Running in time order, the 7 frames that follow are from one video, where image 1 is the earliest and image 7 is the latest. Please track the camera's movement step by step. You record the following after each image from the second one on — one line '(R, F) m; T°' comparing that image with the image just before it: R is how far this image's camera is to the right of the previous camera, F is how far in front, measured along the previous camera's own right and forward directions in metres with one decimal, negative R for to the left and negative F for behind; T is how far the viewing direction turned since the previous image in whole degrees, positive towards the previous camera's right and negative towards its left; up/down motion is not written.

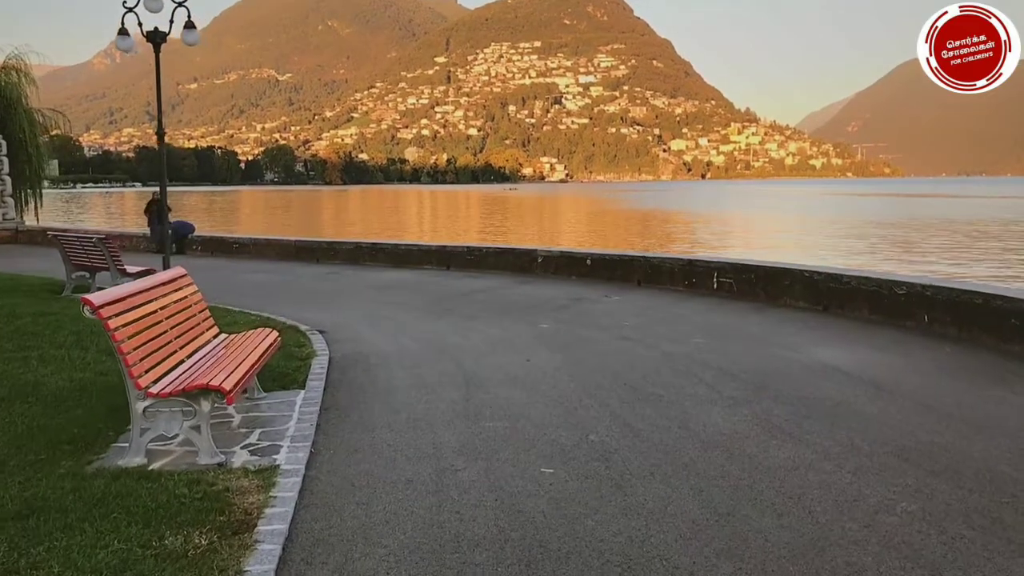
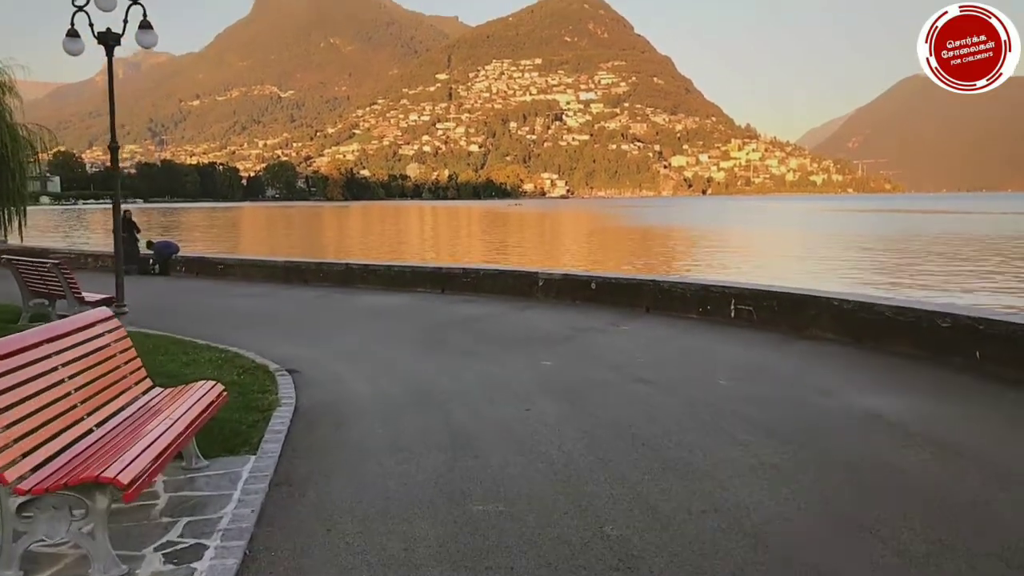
(0.0, +1.0) m; 0°
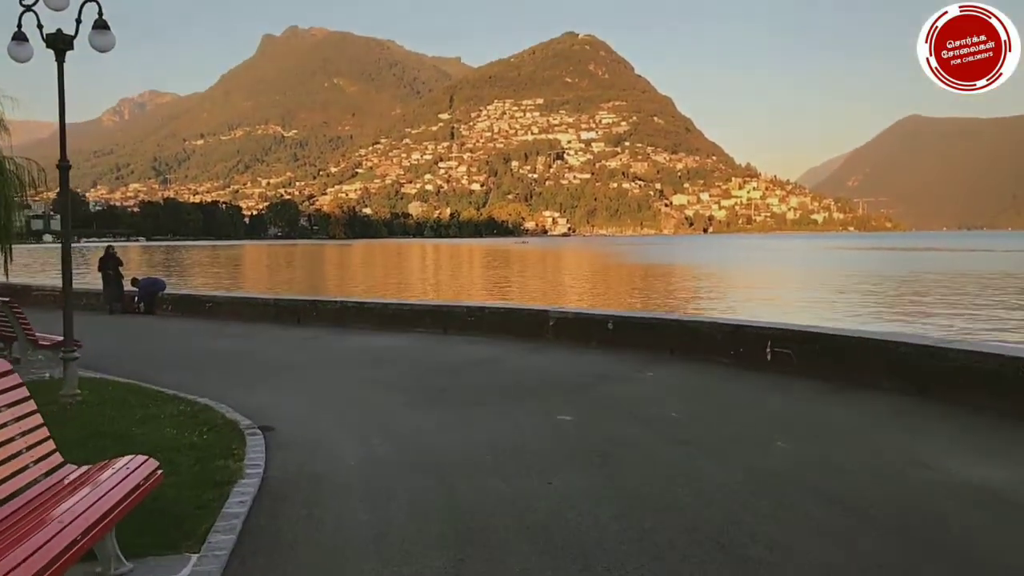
(-0.1, +1.1) m; 0°
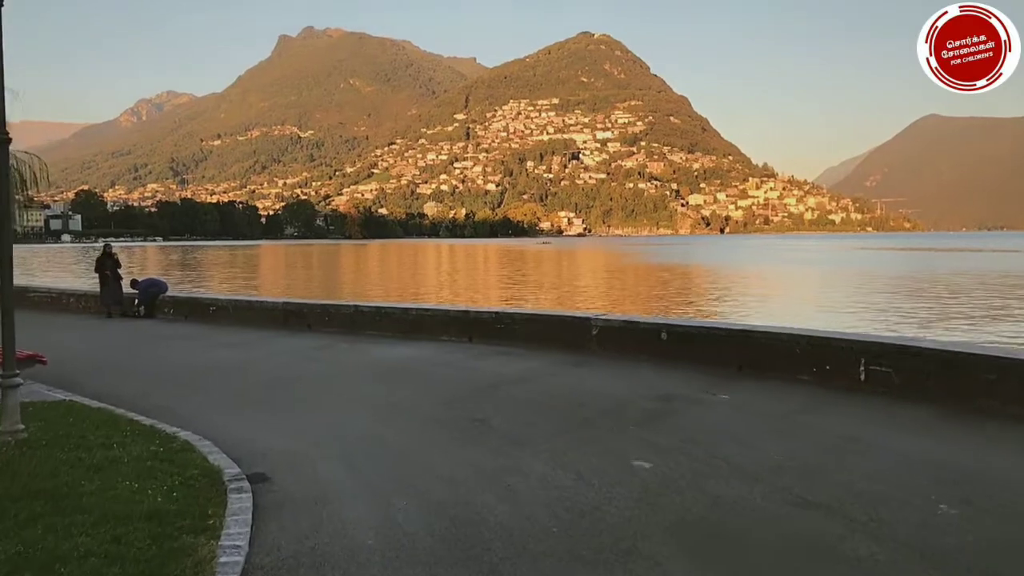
(-0.3, +1.5) m; -1°
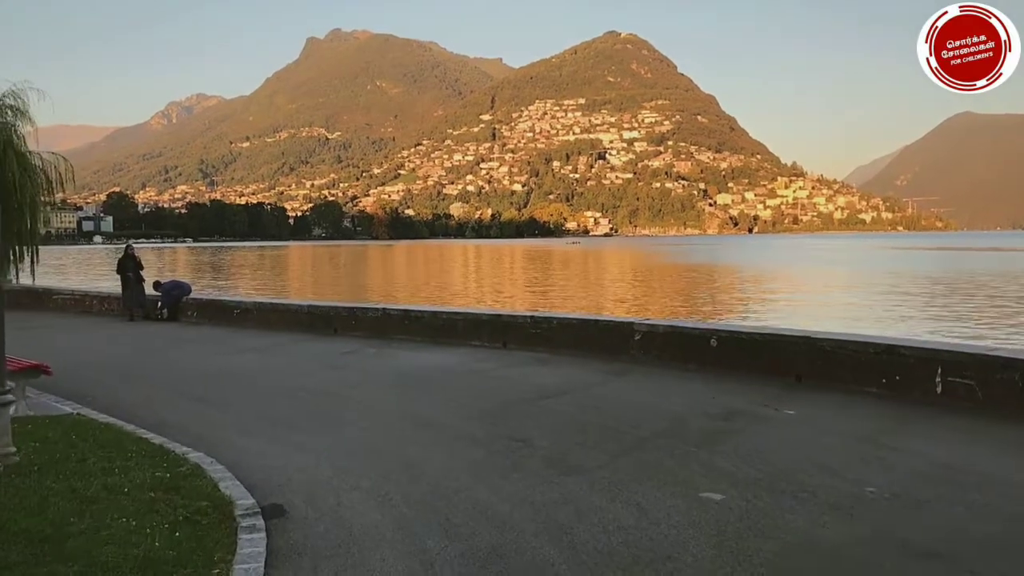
(-0.1, +0.7) m; -2°
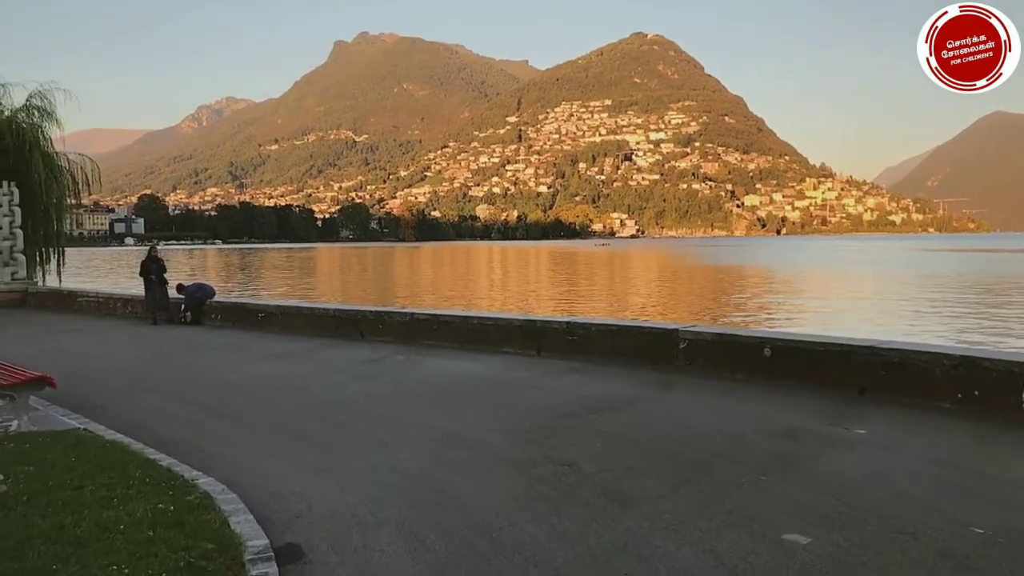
(-0.1, +0.6) m; -2°
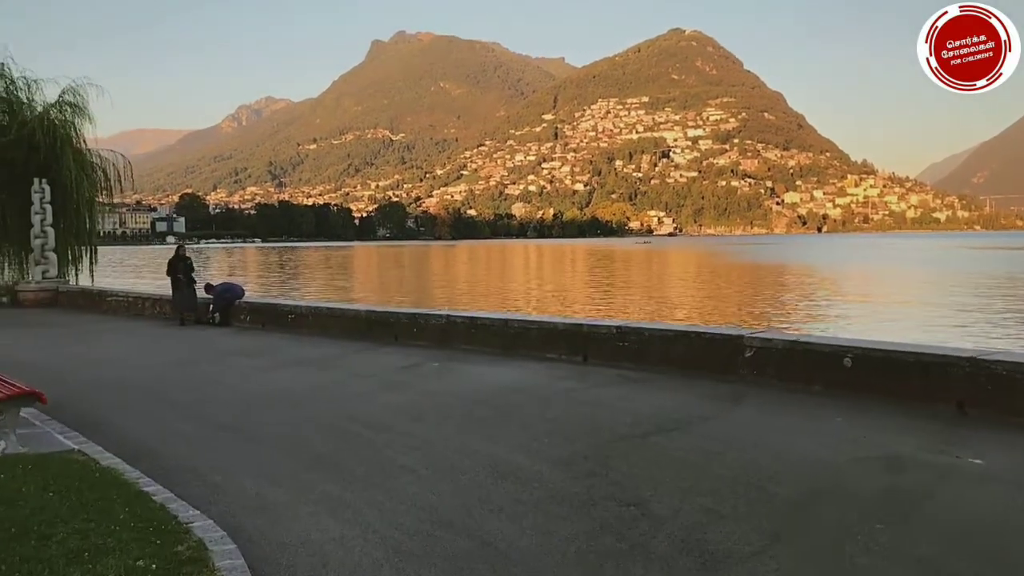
(-0.1, +0.9) m; -2°
